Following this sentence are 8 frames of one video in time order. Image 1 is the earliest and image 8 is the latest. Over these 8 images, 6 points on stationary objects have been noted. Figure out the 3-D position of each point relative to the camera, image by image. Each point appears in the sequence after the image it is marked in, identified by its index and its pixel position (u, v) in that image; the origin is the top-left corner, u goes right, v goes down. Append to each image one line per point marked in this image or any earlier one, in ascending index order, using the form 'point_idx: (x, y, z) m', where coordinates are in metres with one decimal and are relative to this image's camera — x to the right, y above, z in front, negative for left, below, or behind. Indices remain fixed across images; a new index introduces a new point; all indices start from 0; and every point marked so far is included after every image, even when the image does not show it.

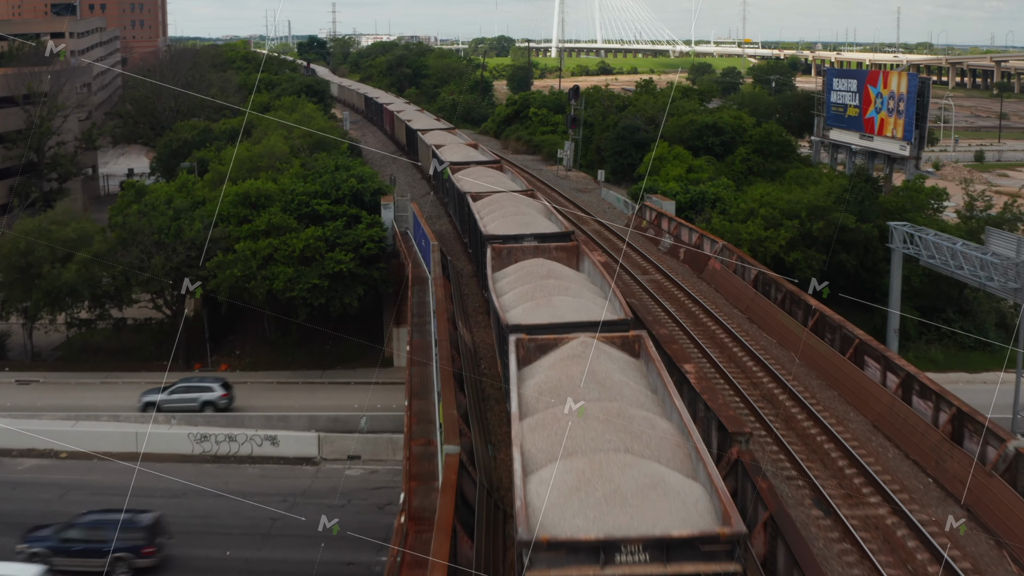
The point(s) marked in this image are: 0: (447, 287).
0: (-0.7, 0.0, +15.0) m
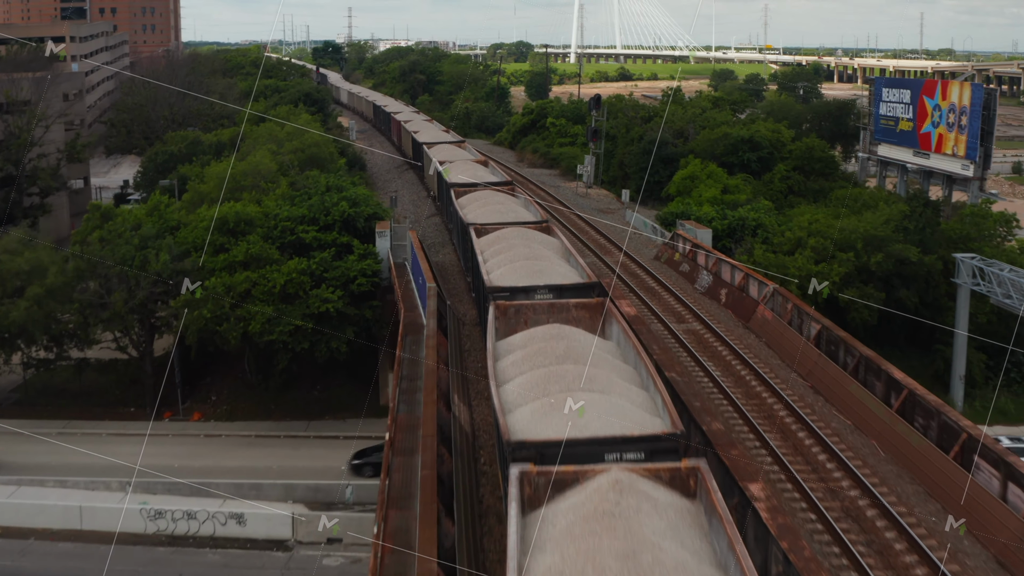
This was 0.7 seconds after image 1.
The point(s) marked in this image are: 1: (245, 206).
0: (-0.6, -0.4, +12.5) m
1: (-3.4, +1.0, +19.3) m
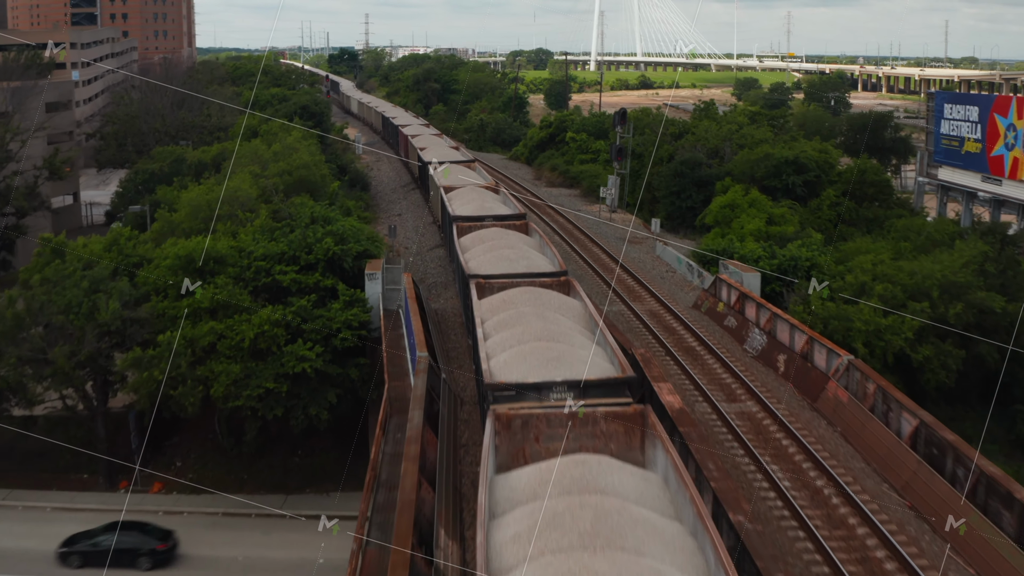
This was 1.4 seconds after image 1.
0: (-0.5, -1.0, +9.8) m
1: (-3.3, +0.5, +16.7) m
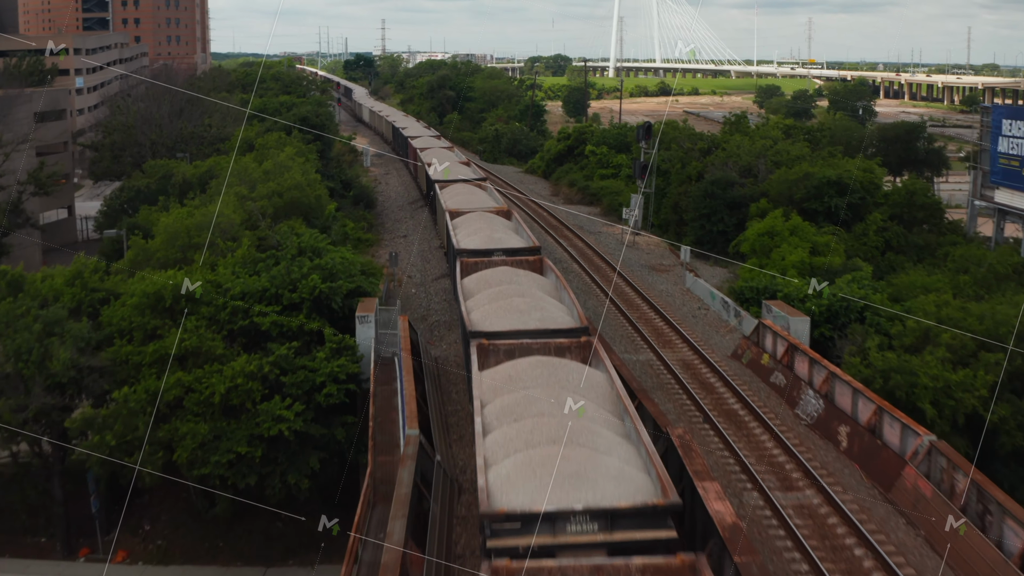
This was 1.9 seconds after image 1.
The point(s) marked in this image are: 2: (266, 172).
0: (-0.5, -1.3, +7.9) m
1: (-3.2, +0.1, +14.8) m
2: (-3.1, +1.5, +18.9) m
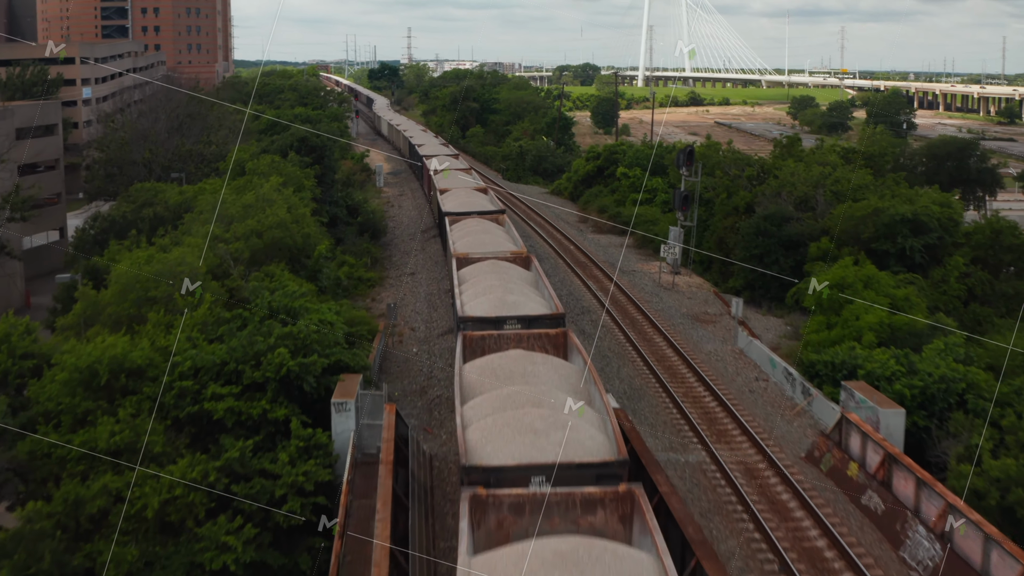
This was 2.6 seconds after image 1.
0: (-0.5, -1.9, +5.2) m
1: (-3.0, -0.4, +12.1) m
2: (-2.9, +0.9, +16.2) m
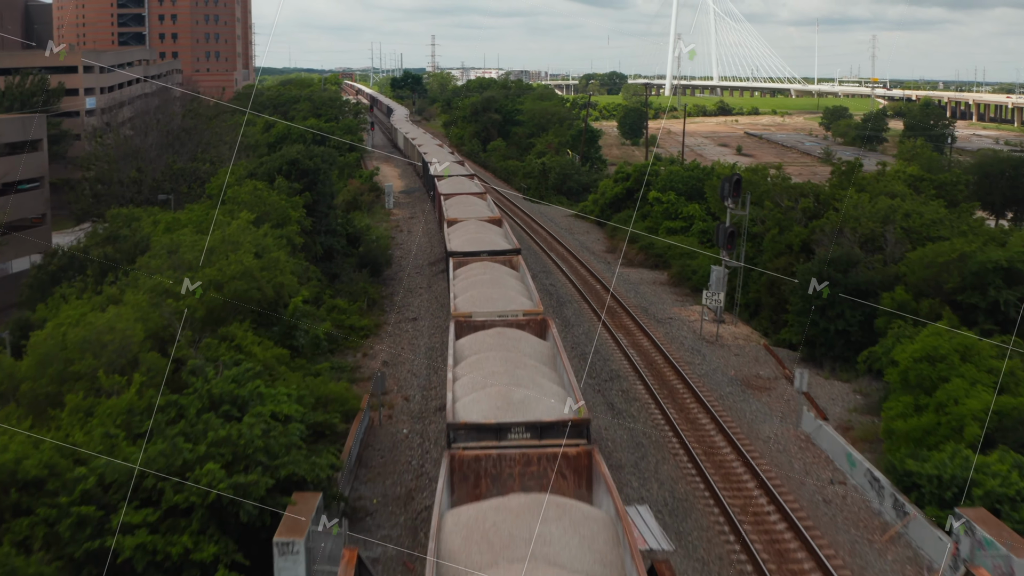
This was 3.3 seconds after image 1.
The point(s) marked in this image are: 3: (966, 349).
0: (-0.5, -2.4, +2.5) m
1: (-3.0, -1.0, +9.5) m
2: (-2.8, +0.4, +13.6) m
3: (+3.5, -0.5, +11.8) m
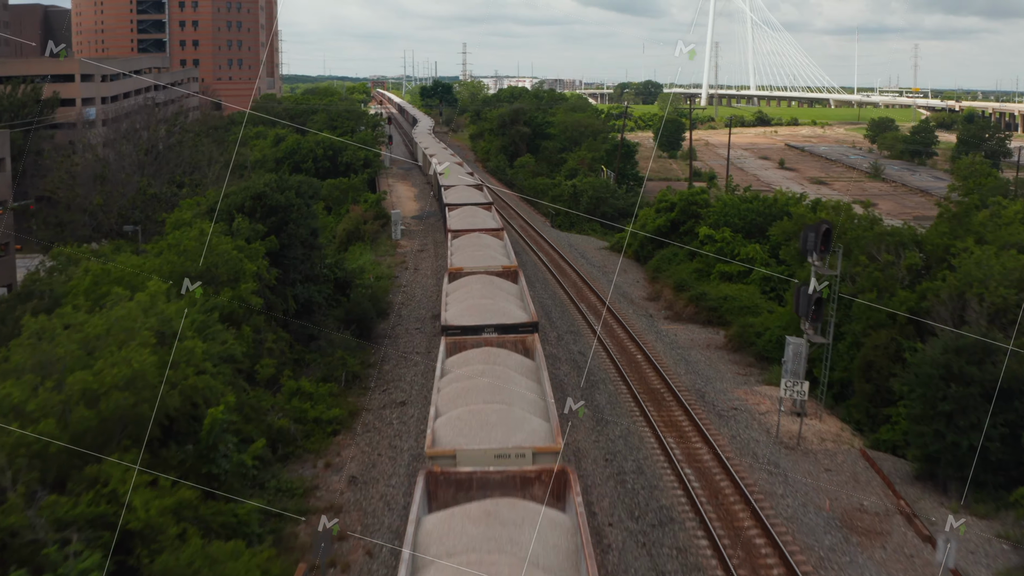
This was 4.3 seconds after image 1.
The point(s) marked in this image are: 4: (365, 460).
0: (-0.7, -3.0, -1.5) m
1: (-3.0, -1.6, +5.6) m
2: (-2.7, -0.3, +9.7) m
3: (+3.6, -1.2, +7.7) m
4: (-1.2, -1.3, +11.8) m
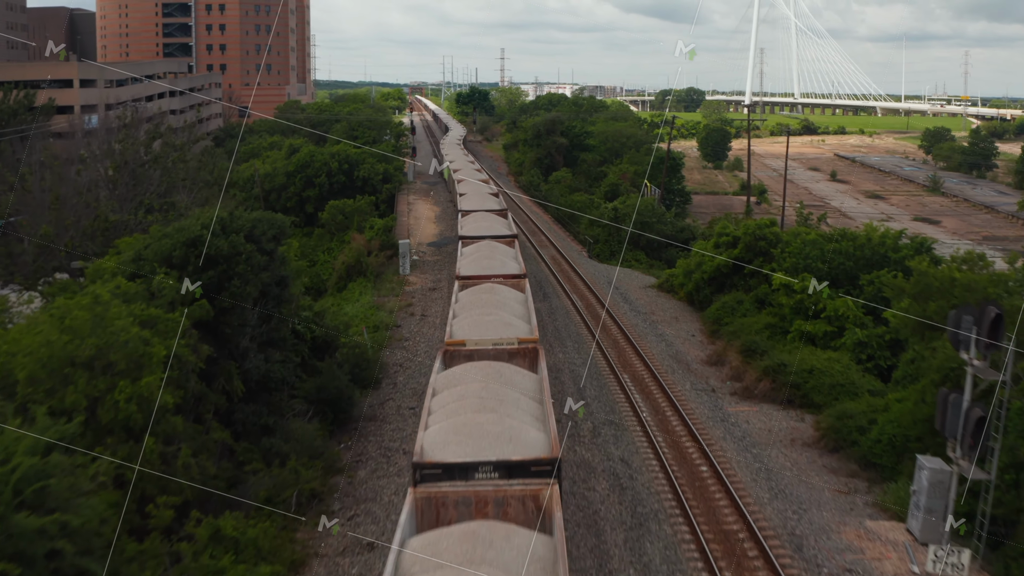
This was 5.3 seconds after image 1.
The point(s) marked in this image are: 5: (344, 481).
0: (-1.1, -3.5, -5.6) m
1: (-3.1, -2.2, +1.6) m
2: (-2.7, -0.9, +5.7) m
3: (+3.5, -1.8, +3.6) m
4: (-1.1, -2.0, +7.8) m
5: (-1.3, -1.5, +11.5) m
